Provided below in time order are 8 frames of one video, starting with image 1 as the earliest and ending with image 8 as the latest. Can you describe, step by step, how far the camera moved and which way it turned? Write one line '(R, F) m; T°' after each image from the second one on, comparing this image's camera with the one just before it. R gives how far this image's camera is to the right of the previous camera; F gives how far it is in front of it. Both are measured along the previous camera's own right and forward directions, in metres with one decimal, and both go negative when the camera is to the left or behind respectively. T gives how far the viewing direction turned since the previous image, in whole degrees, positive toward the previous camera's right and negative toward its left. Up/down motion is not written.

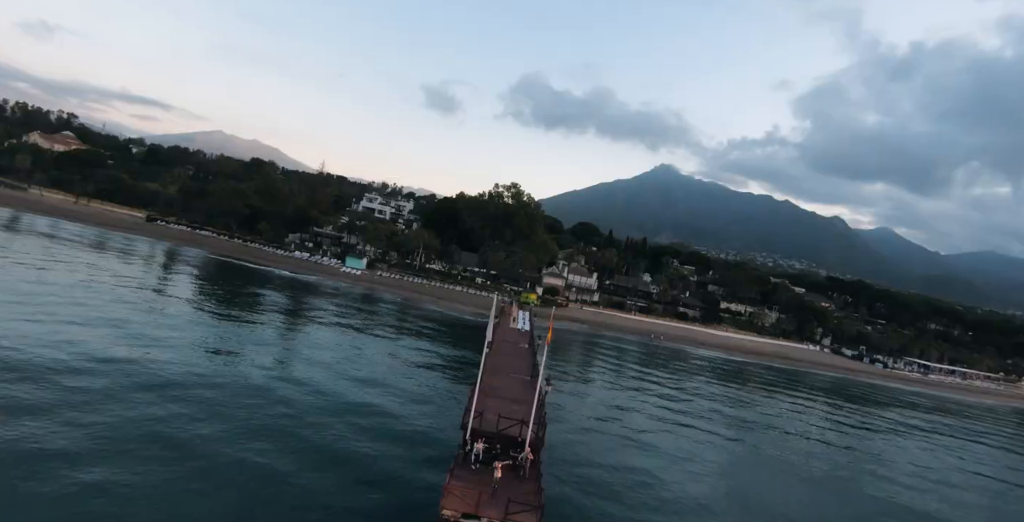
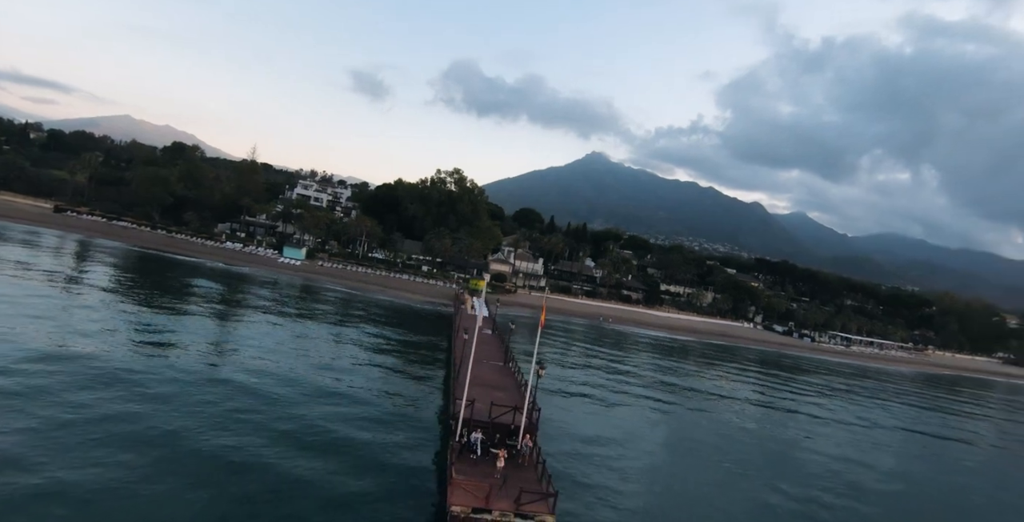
(-2.1, +0.1) m; +7°
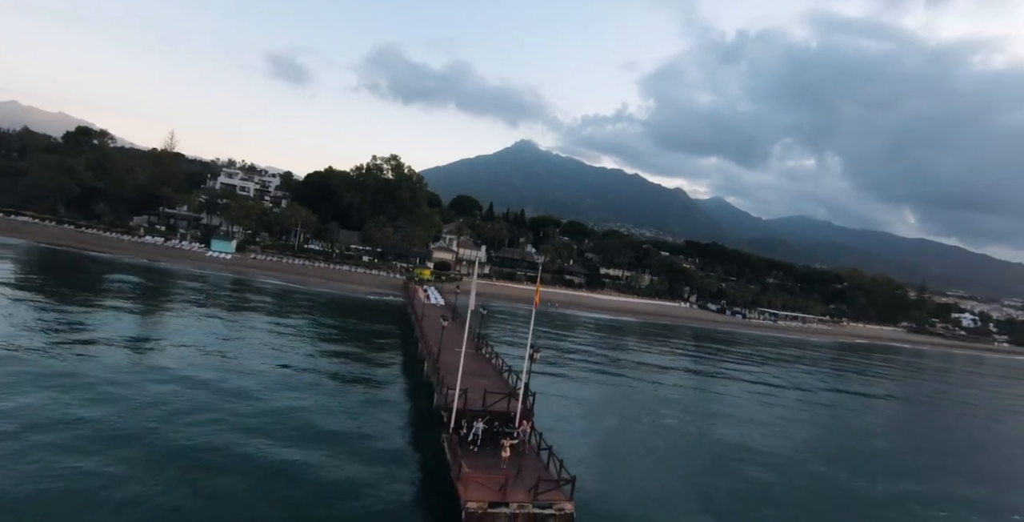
(-2.1, +0.1) m; +7°
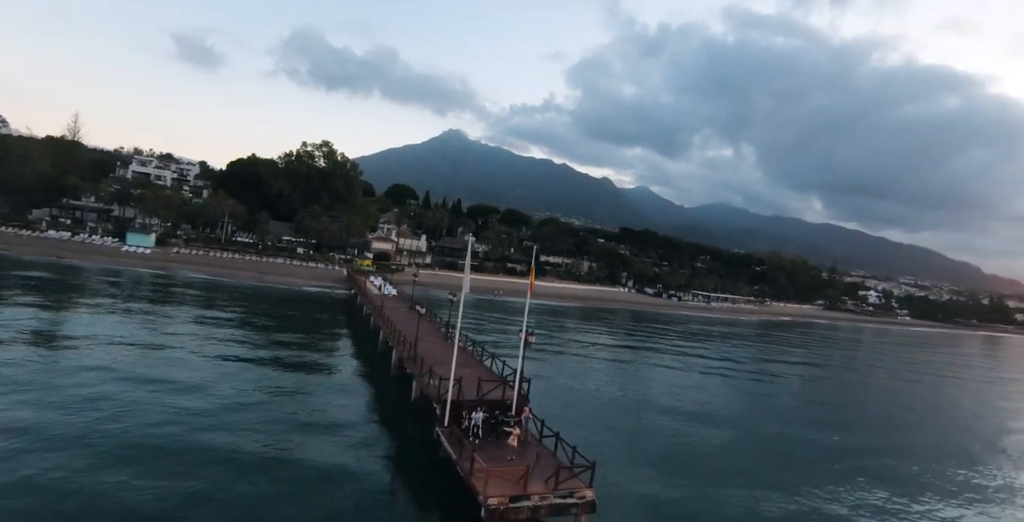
(-2.0, +0.4) m; +7°
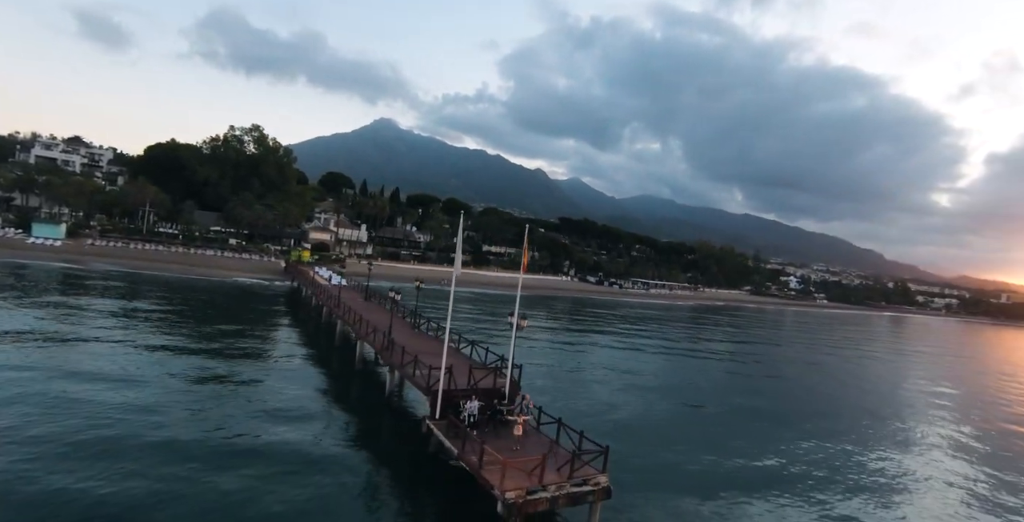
(-1.7, +0.4) m; +7°
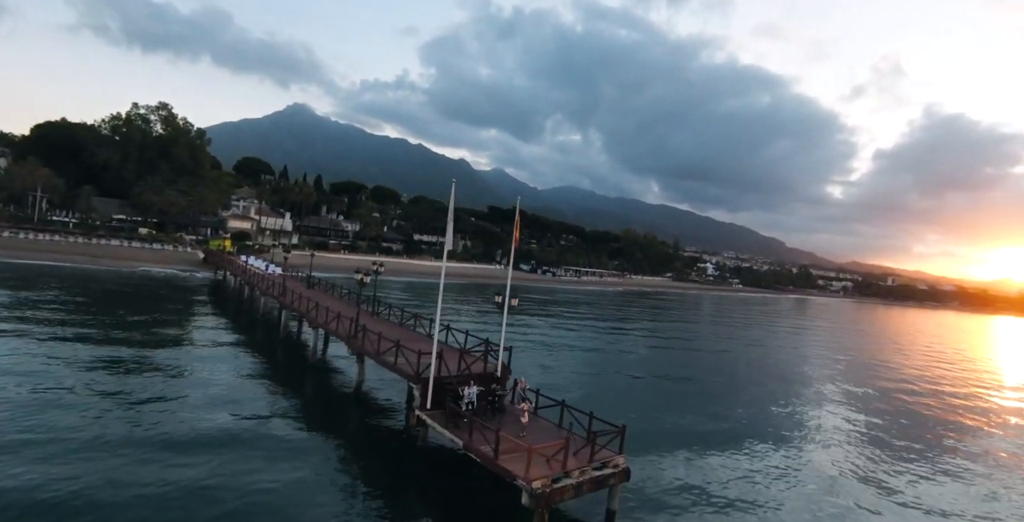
(-1.8, +0.6) m; +8°
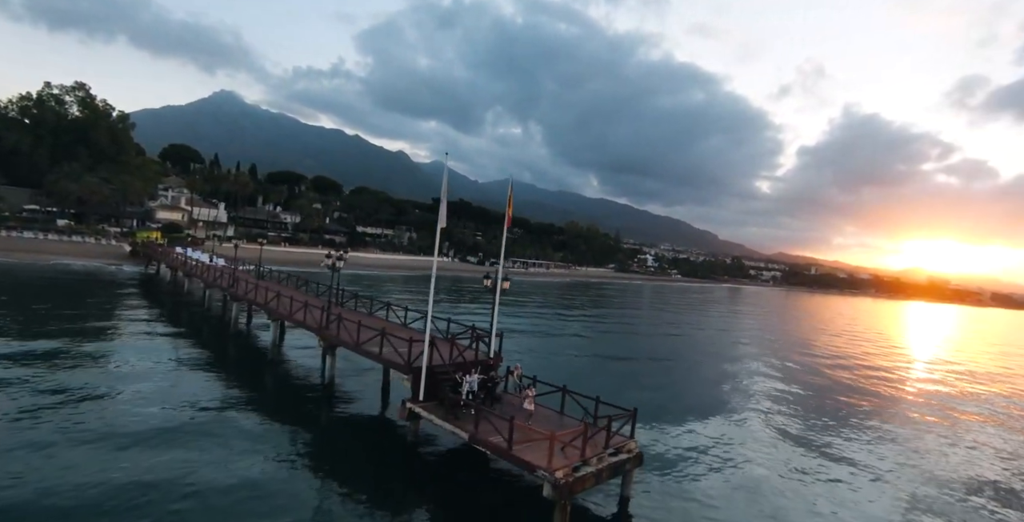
(-1.3, +0.6) m; +6°
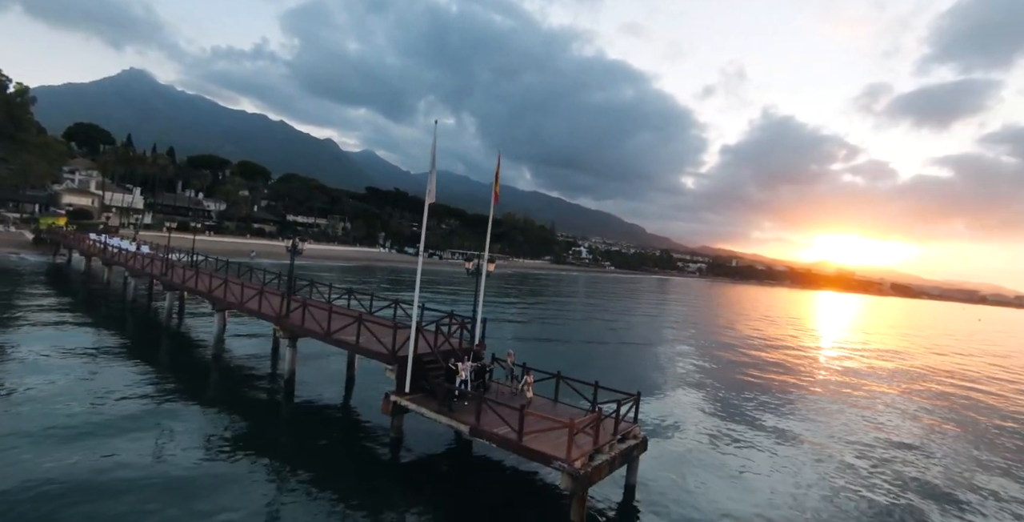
(-1.3, +0.6) m; +7°
